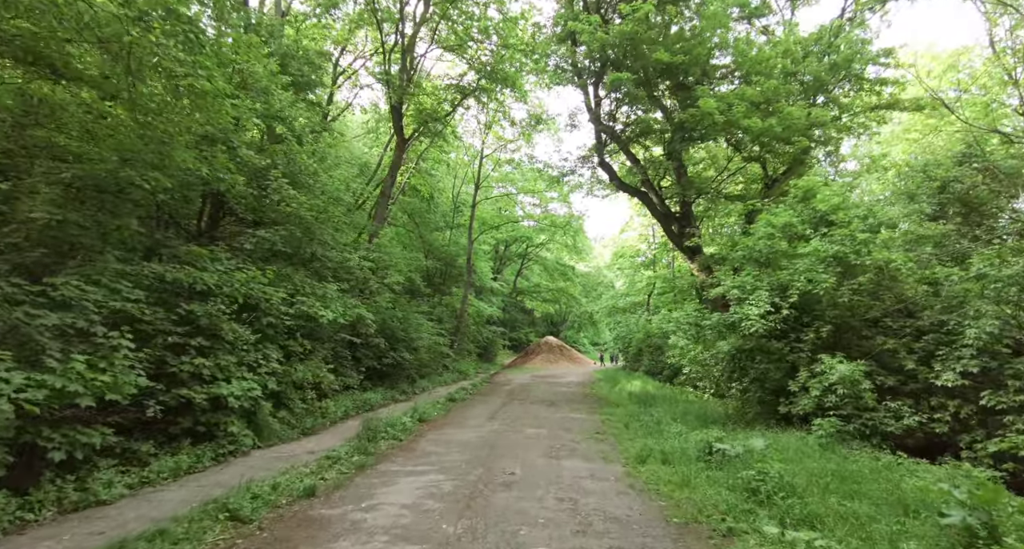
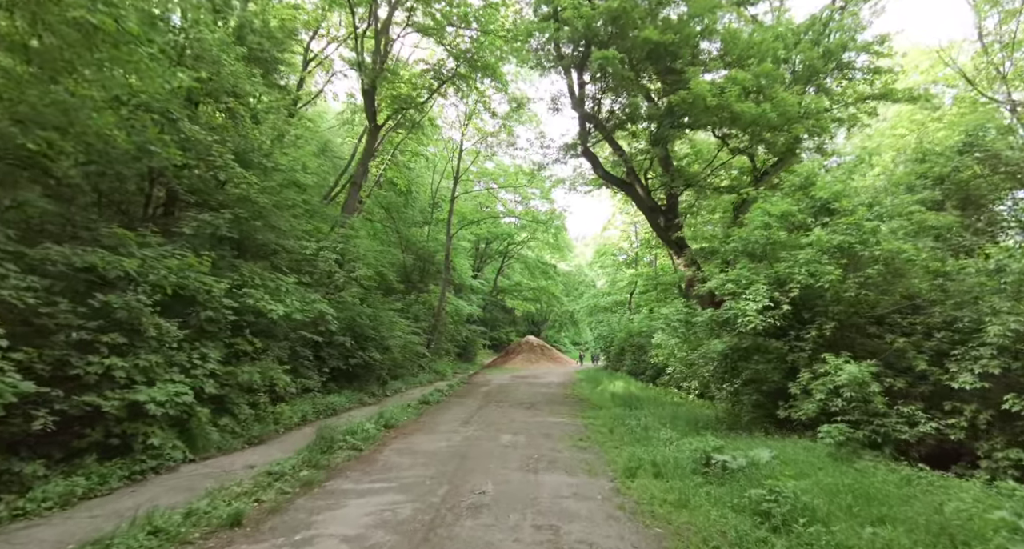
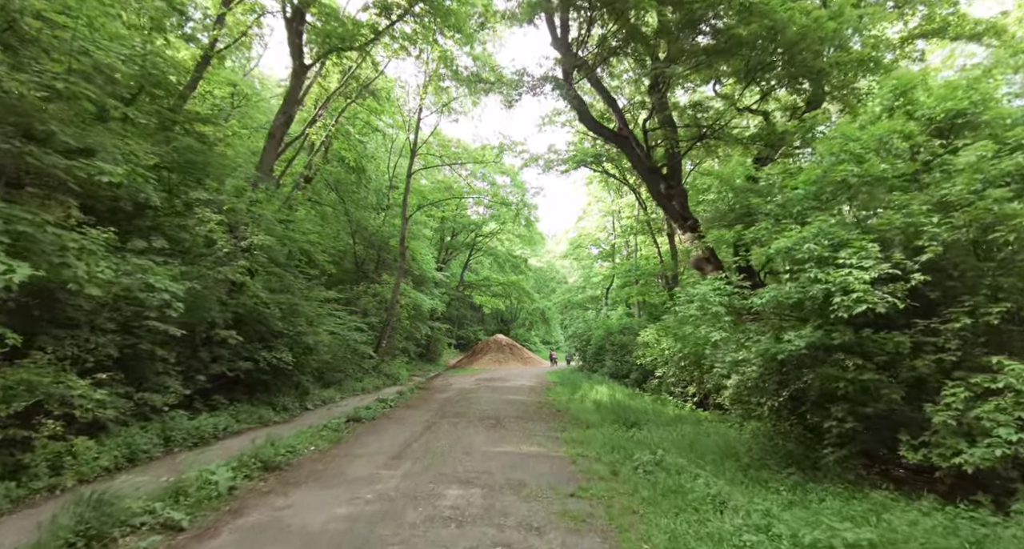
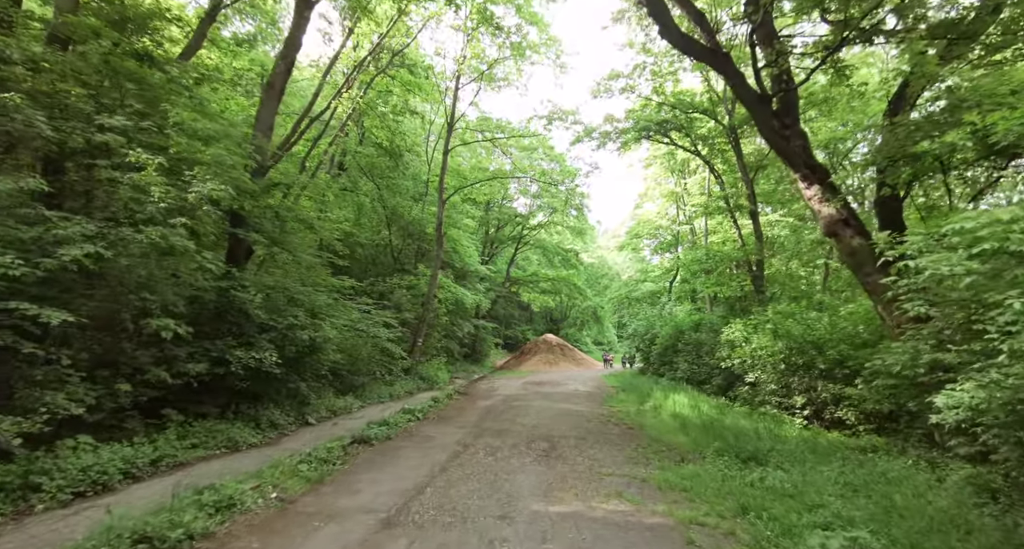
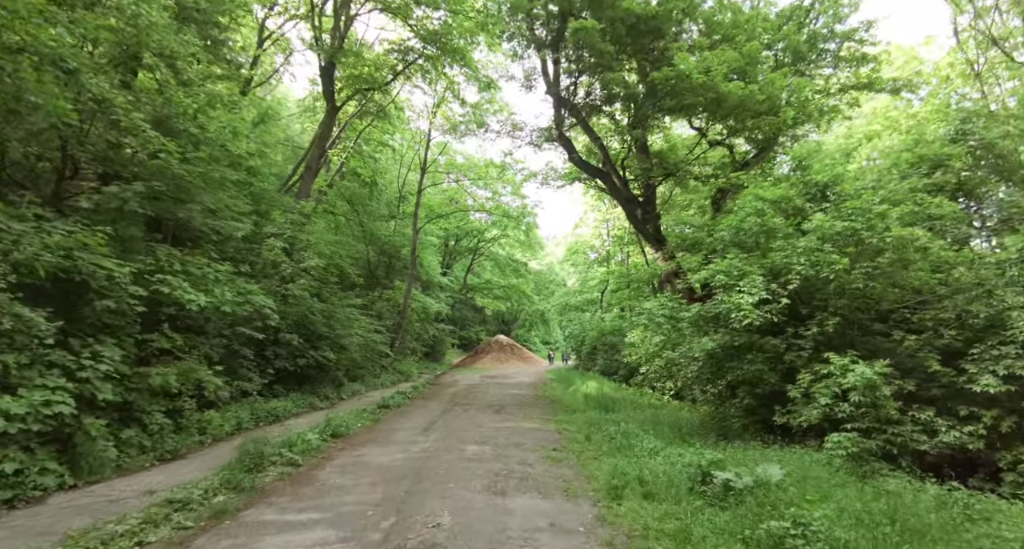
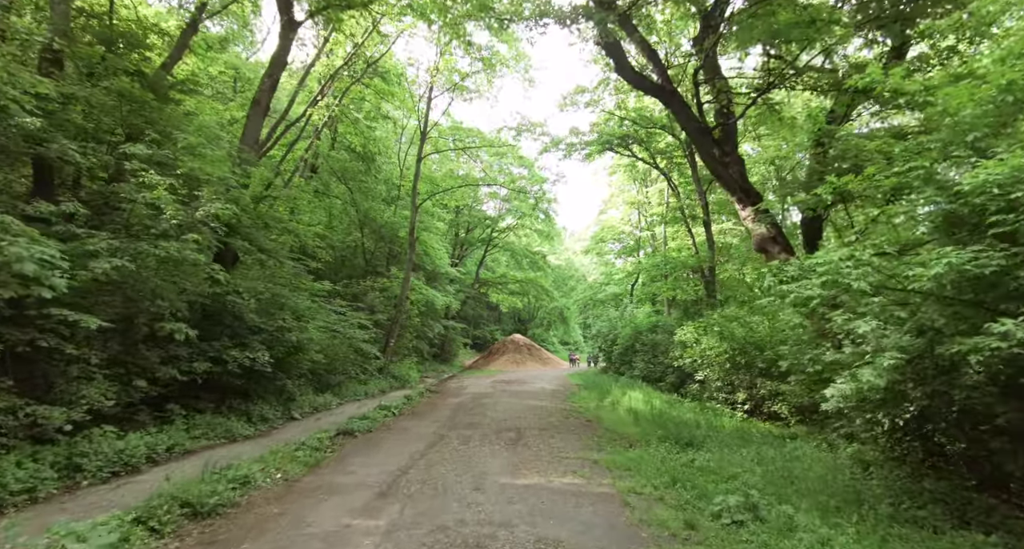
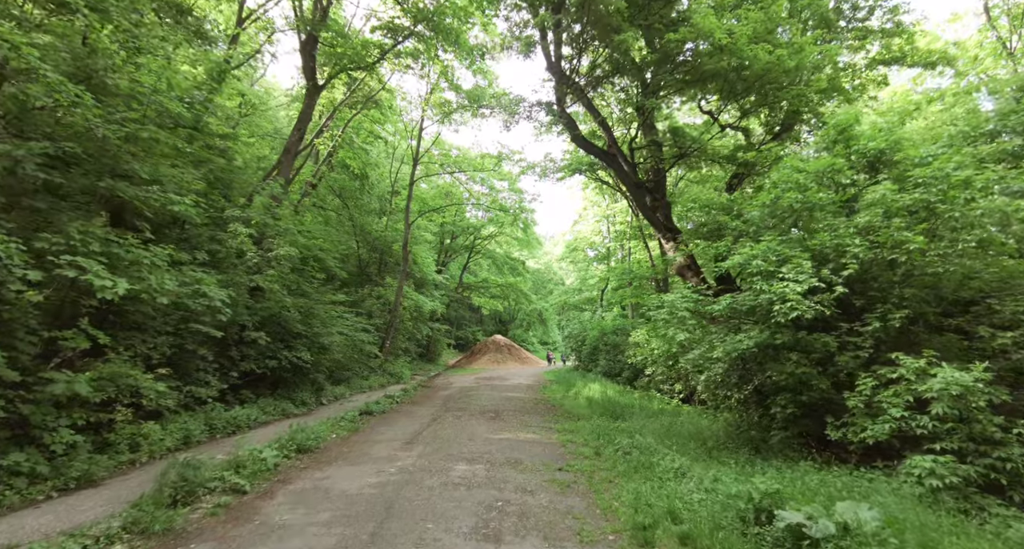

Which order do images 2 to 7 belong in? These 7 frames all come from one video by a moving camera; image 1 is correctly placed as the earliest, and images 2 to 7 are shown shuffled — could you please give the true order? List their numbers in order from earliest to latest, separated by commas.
2, 5, 7, 3, 6, 4
